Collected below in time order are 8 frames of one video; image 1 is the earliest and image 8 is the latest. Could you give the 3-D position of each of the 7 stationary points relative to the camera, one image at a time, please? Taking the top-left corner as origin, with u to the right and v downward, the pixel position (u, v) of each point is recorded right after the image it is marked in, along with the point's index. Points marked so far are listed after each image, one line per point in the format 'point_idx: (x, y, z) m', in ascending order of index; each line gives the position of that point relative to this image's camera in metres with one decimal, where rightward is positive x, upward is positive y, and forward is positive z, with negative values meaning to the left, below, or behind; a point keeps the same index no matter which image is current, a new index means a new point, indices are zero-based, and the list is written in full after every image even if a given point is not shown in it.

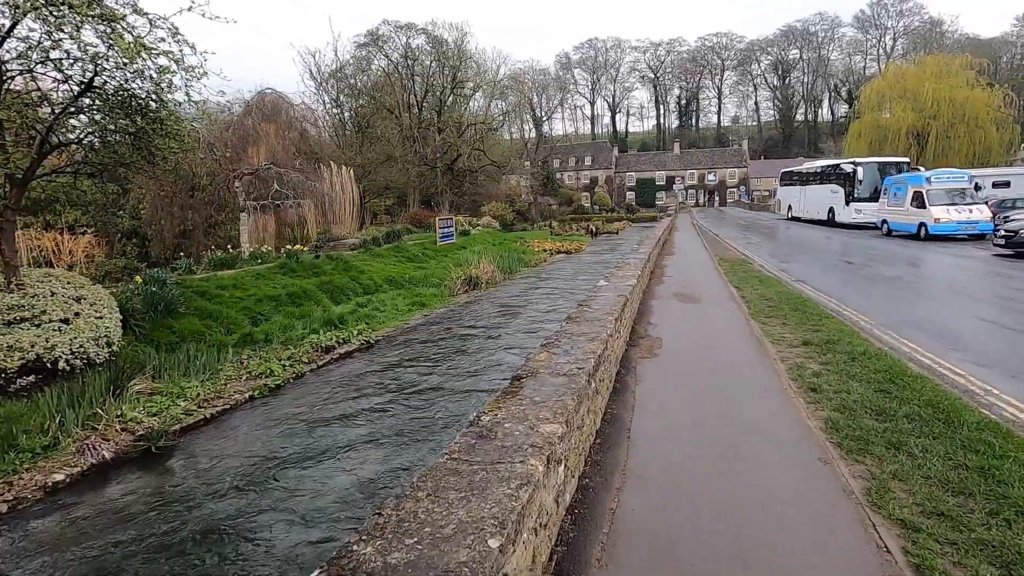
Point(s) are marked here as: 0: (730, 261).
0: (+5.5, +0.7, +13.4) m
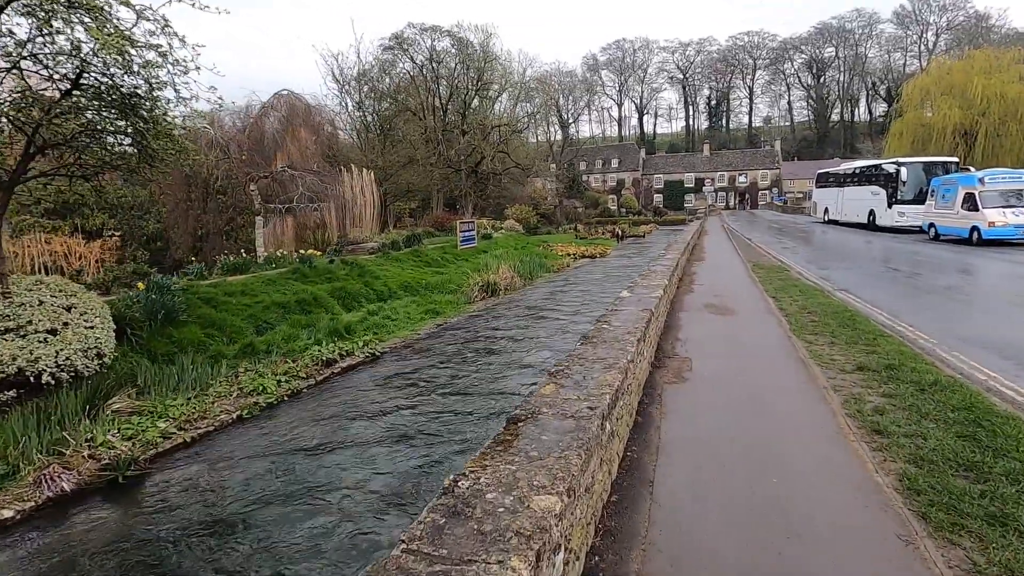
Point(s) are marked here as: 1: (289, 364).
0: (+5.9, +0.5, +12.6) m
1: (-2.8, -0.9, +6.6) m
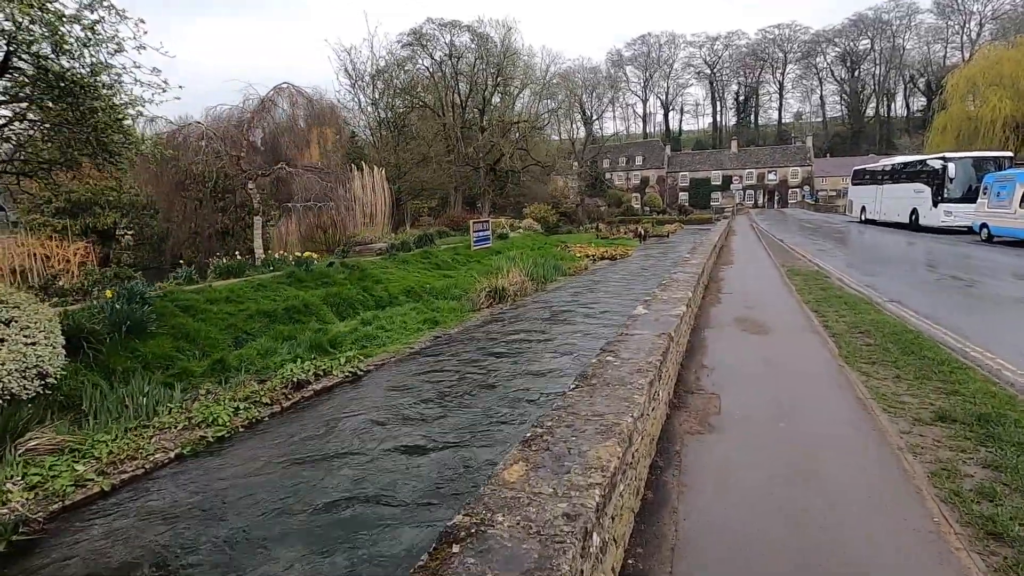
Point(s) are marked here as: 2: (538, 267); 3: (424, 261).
0: (+6.2, +0.3, +11.4) m
1: (-2.8, -1.1, +5.8) m
2: (+0.8, +0.6, +15.2) m
3: (-2.5, +0.8, +15.5) m
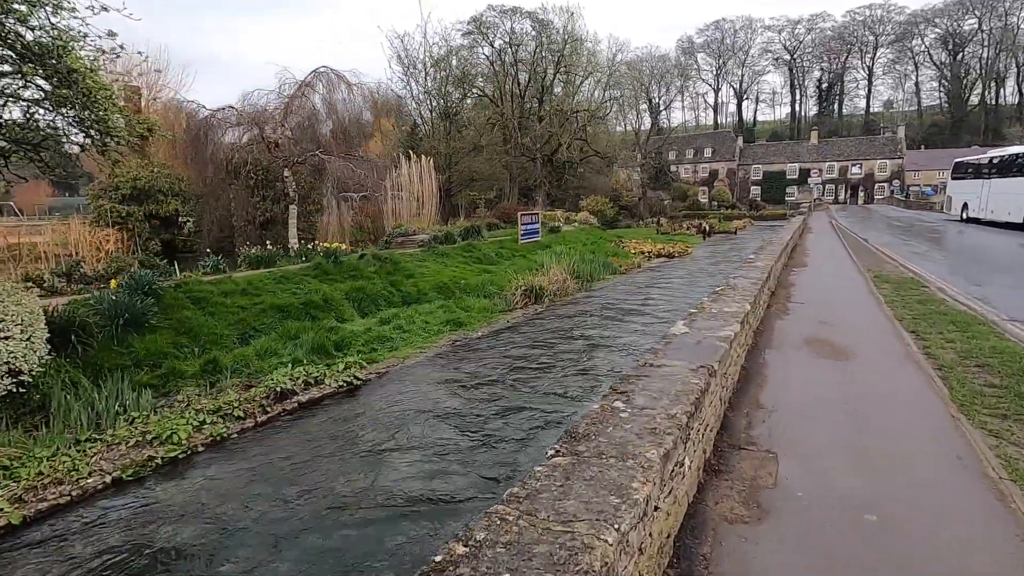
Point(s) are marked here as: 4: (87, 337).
0: (+6.9, +0.2, +9.7) m
1: (-2.7, -1.0, +5.2) m
2: (+2.0, +0.7, +14.1) m
3: (-1.3, +0.9, +14.7) m
4: (-4.9, -0.6, +6.1) m
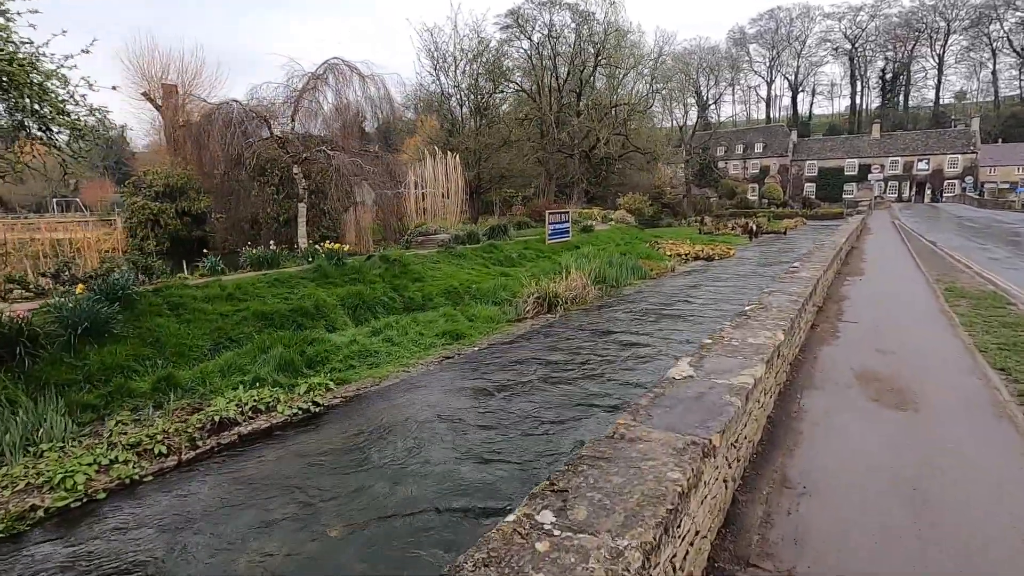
0: (+7.0, -0.1, +8.3) m
1: (-2.9, -1.1, +4.5) m
2: (+2.5, +0.5, +13.0) m
3: (-0.7, +0.8, +13.9) m
4: (-5.0, -0.6, +5.6) m
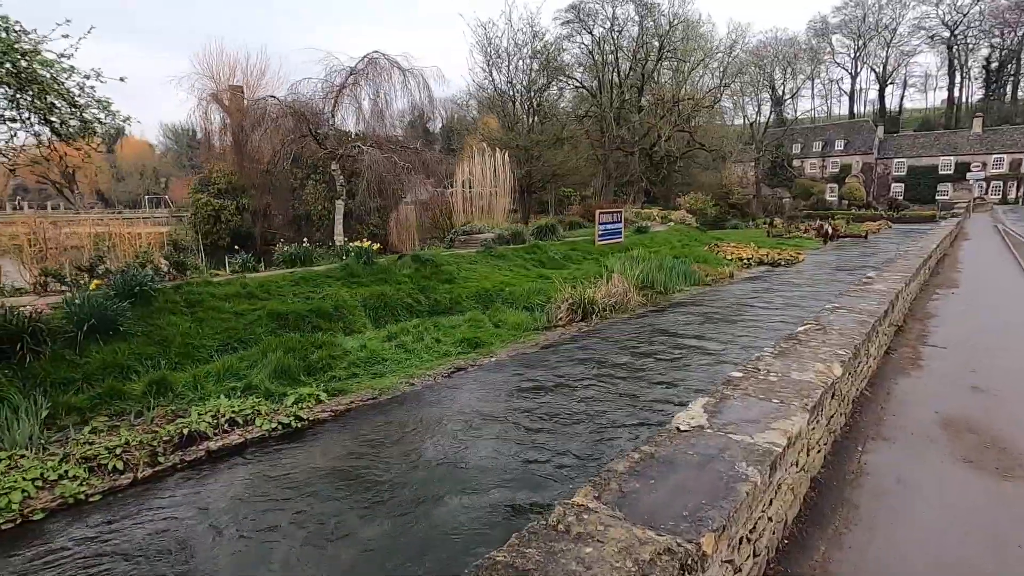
0: (+7.4, -0.3, +6.8) m
1: (-3.0, -1.2, +4.2) m
2: (+3.4, +0.4, +12.0) m
3: (+0.3, +0.8, +13.3) m
4: (-4.9, -0.6, +5.5) m
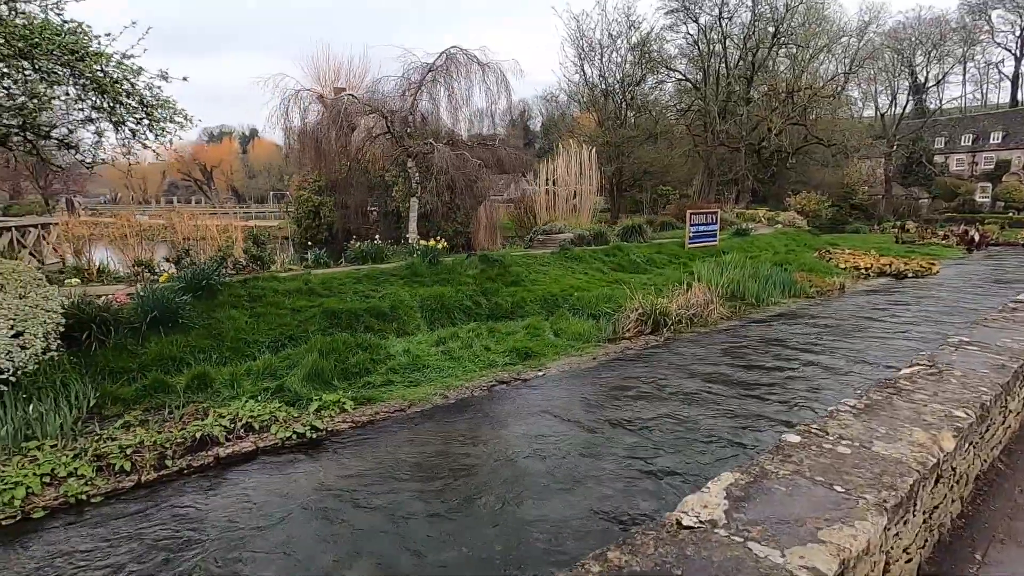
0: (+7.9, -0.7, +4.9) m
1: (-2.8, -1.1, +4.2) m
2: (+4.9, +0.2, +10.7) m
3: (+2.2, +0.7, +12.5) m
4: (-4.4, -0.5, +5.8) m
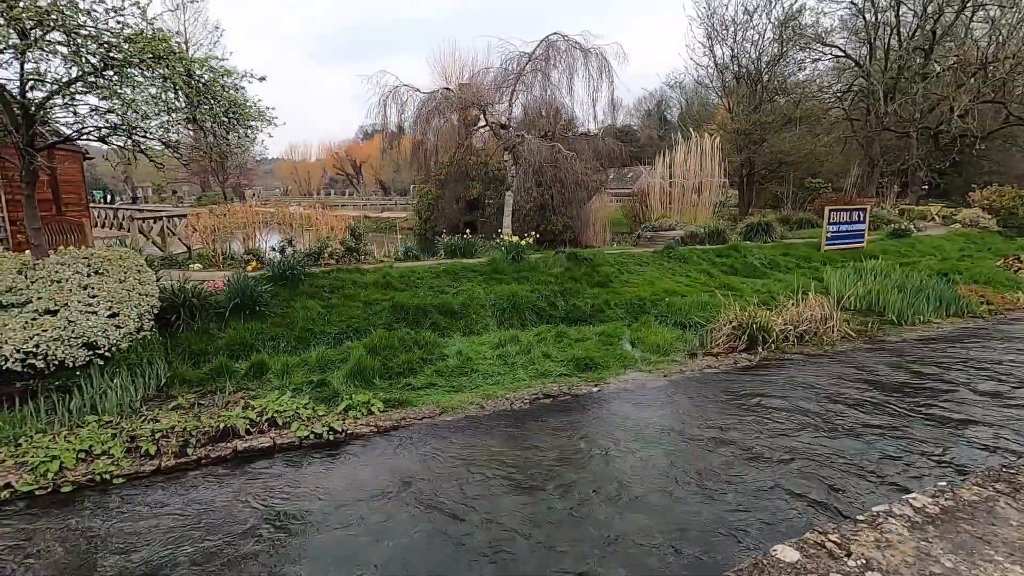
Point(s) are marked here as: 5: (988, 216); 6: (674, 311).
0: (+7.9, -1.1, +2.5) m
1: (-2.6, -1.1, +4.3) m
2: (+6.5, -0.1, +8.8) m
3: (+4.3, +0.6, +11.2) m
4: (-3.8, -0.3, +6.3) m
5: (+17.7, +2.7, +19.9) m
6: (+2.4, -0.4, +8.0) m
